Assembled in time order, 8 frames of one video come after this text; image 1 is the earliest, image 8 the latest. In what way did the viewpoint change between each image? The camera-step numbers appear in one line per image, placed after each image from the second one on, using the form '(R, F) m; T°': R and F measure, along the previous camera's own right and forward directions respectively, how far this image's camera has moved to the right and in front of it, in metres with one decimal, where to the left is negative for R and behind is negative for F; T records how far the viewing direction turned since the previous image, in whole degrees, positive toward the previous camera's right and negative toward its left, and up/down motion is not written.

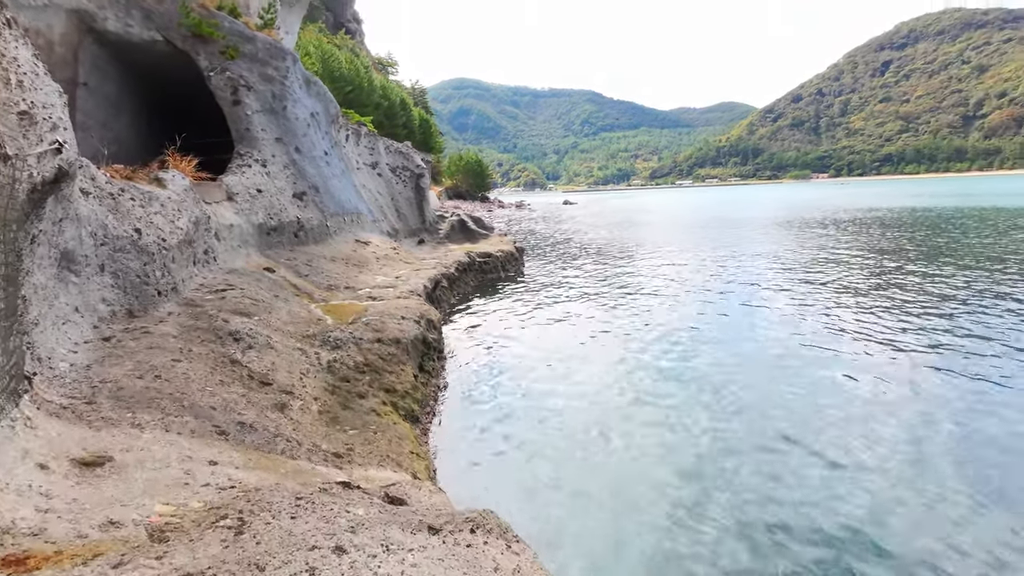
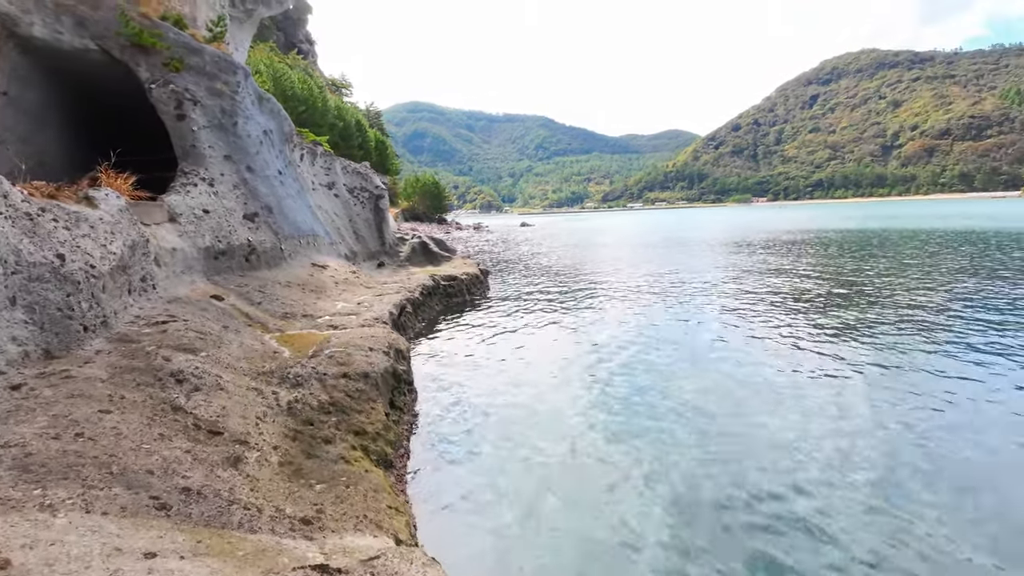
(-0.4, +0.7) m; +5°
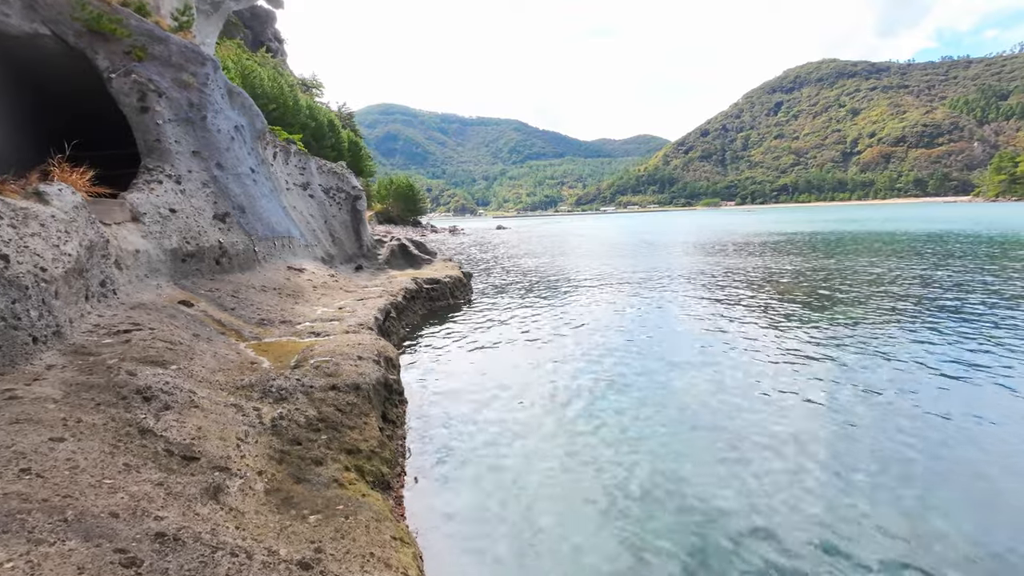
(-0.5, +0.7) m; +3°
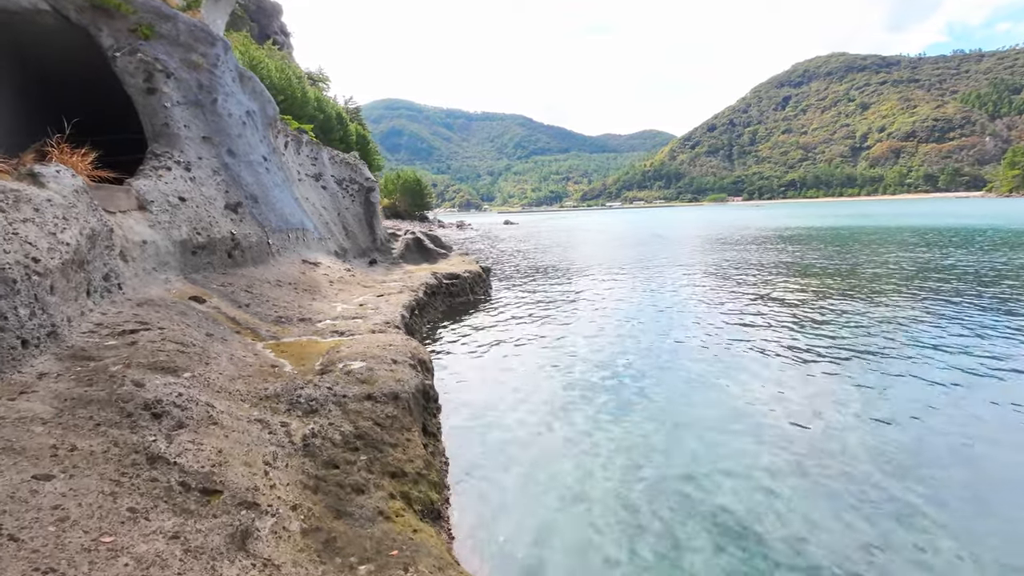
(-0.8, +1.1) m; 0°
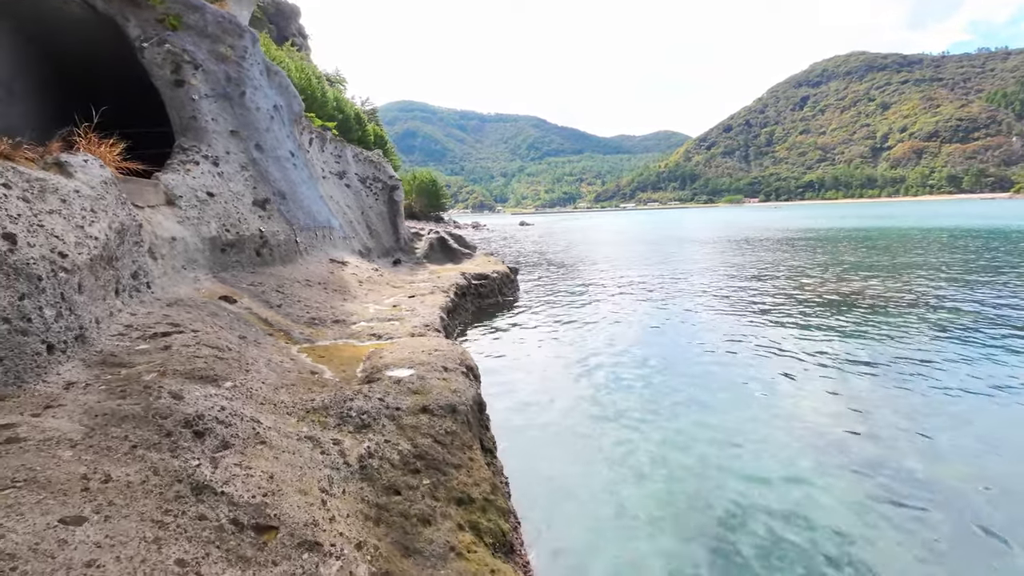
(-0.7, +0.7) m; -1°
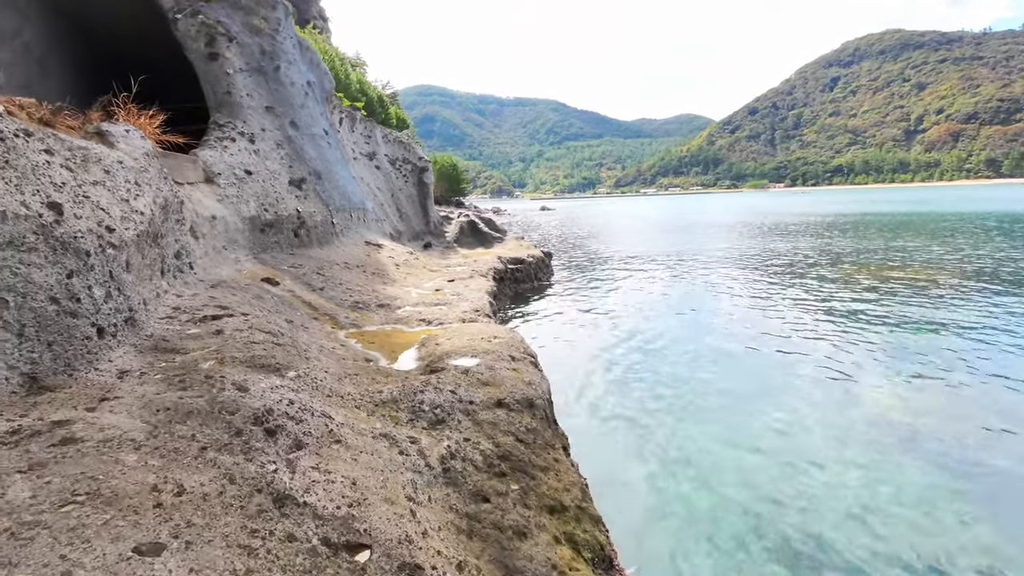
(-0.7, +0.6) m; -2°
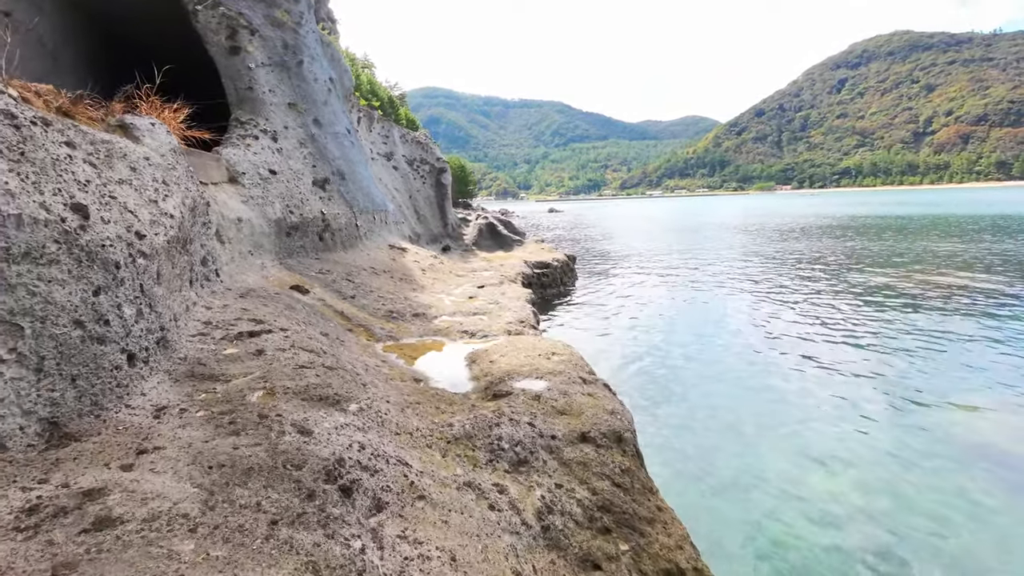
(-0.7, +0.8) m; 0°
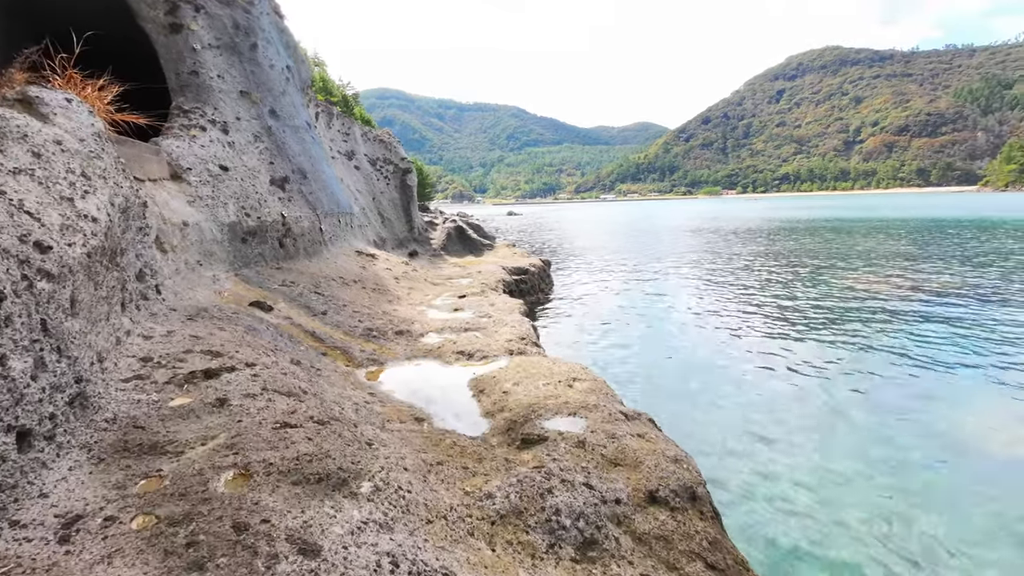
(-0.6, +1.2) m; +5°
